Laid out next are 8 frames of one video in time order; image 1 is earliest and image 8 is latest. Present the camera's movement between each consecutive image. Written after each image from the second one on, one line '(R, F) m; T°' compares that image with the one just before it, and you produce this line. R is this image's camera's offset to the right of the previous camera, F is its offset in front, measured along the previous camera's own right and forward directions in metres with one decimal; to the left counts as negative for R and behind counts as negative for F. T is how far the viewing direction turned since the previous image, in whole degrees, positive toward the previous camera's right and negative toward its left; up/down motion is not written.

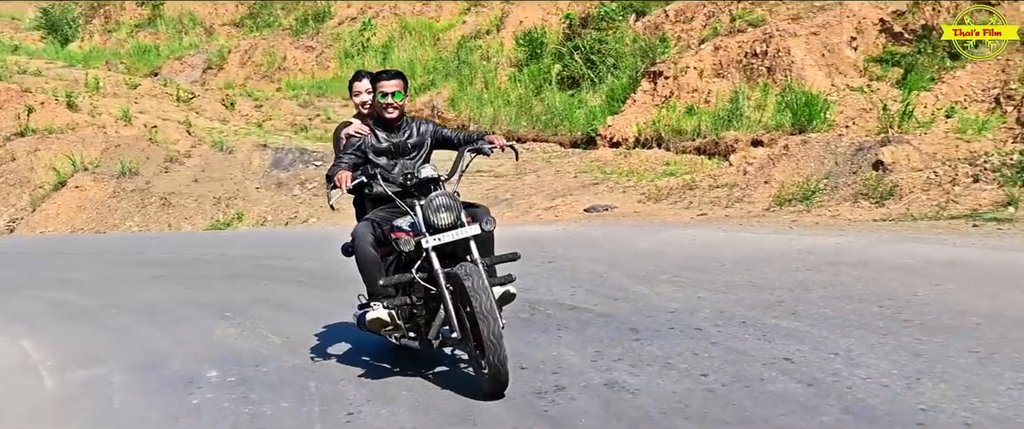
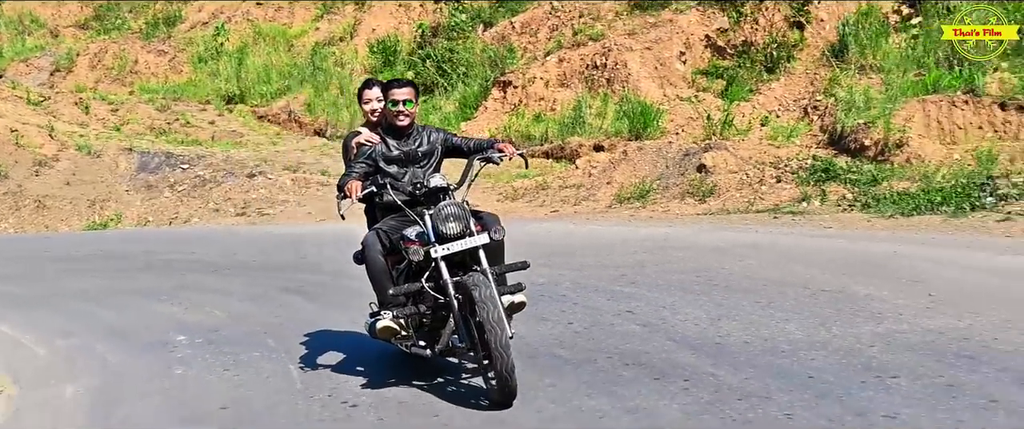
(-0.4, -1.5) m; +8°
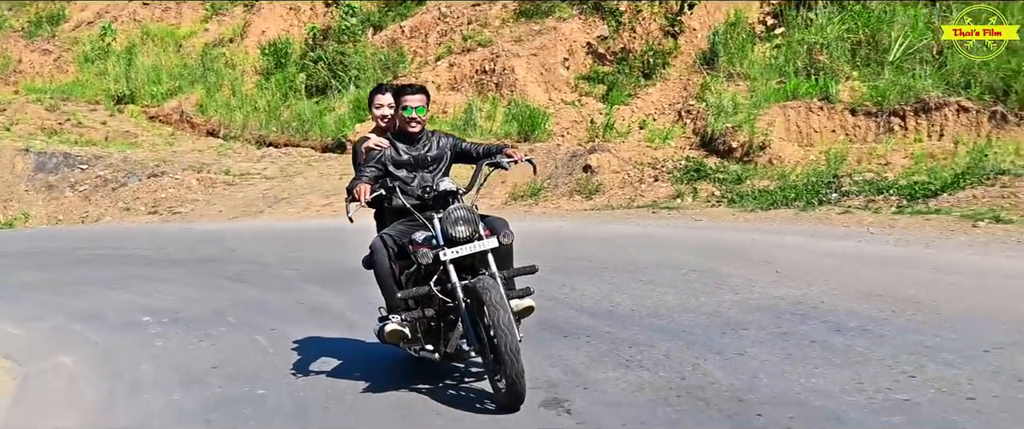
(-0.3, -1.1) m; +6°
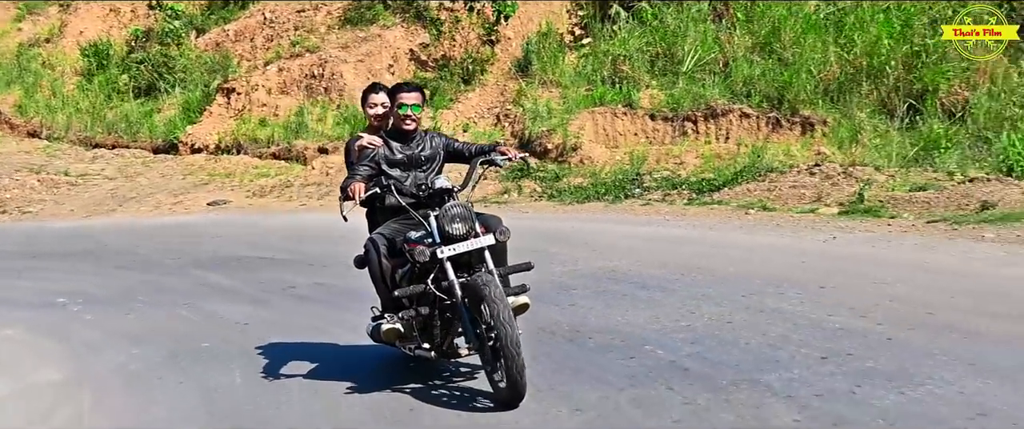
(-0.5, -1.6) m; +10°
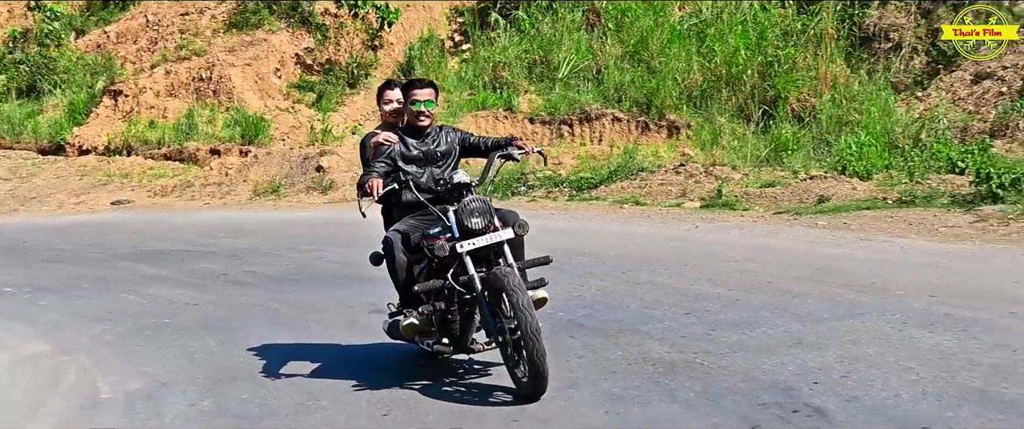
(-0.3, -1.2) m; +6°
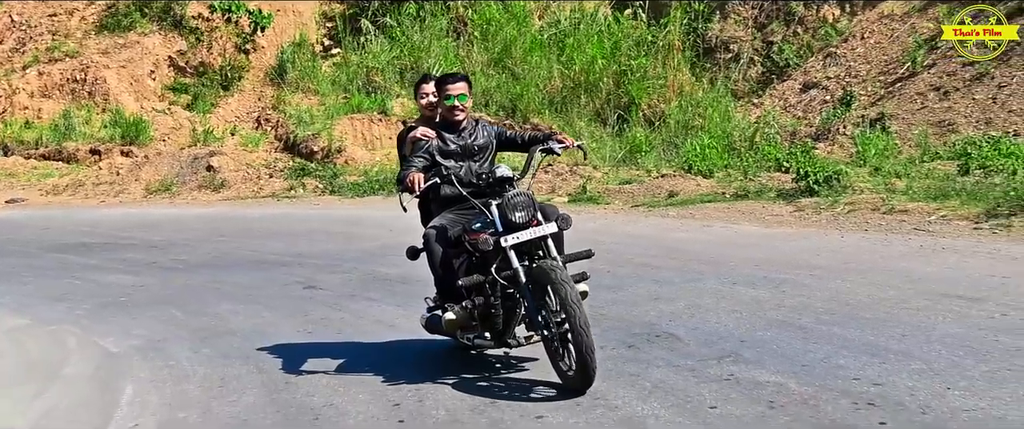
(-0.4, -1.5) m; +7°
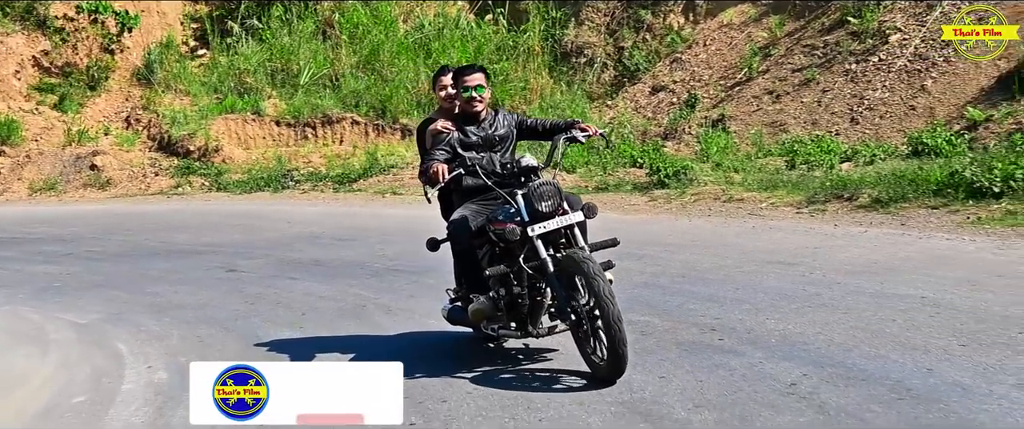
(-0.4, -1.3) m; +7°
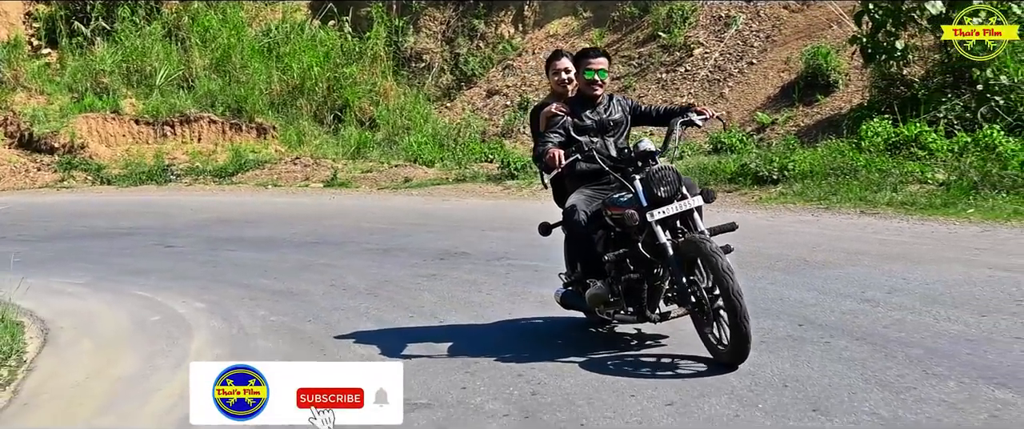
(-0.8, -2.3) m; +9°
